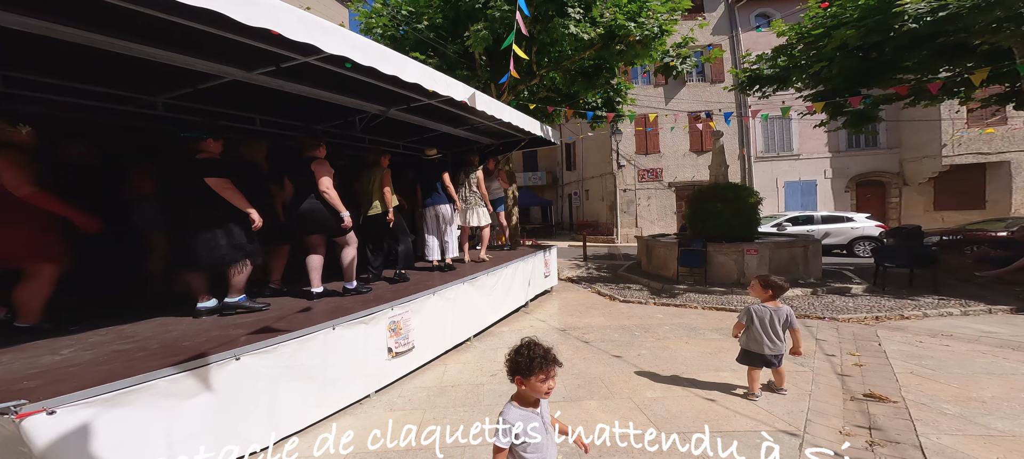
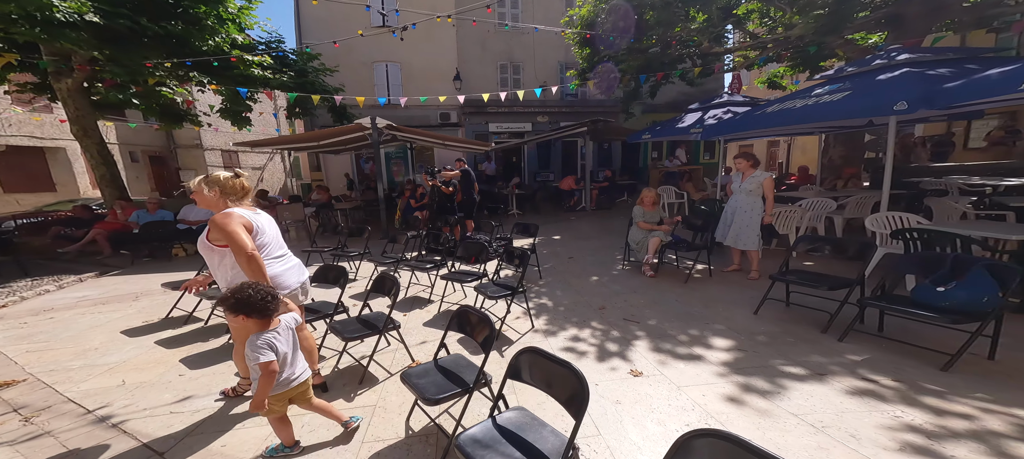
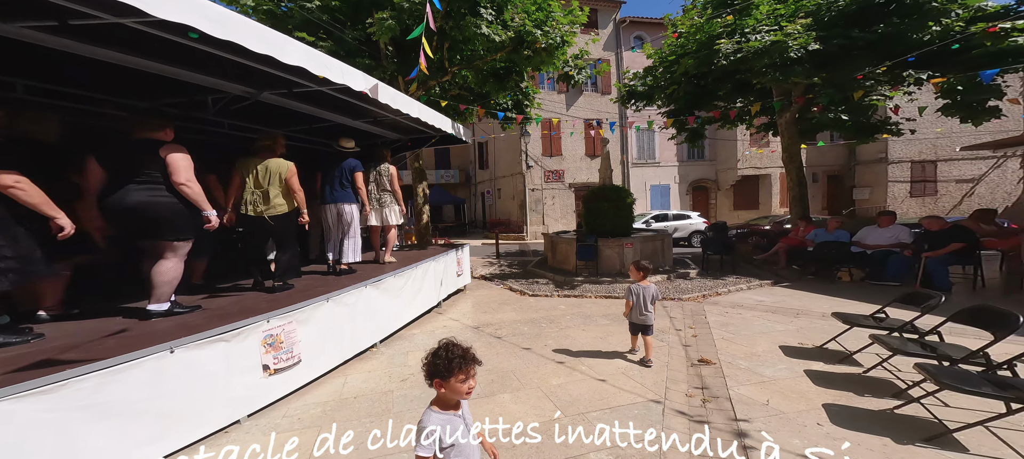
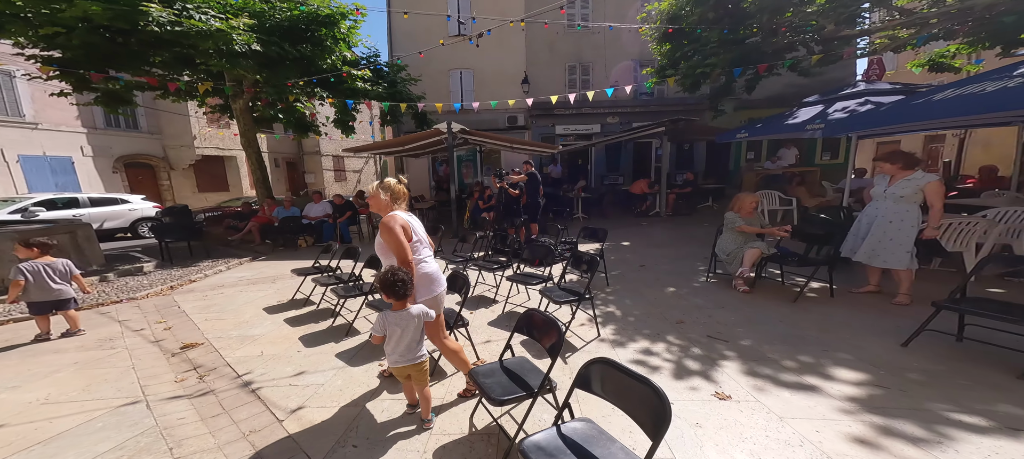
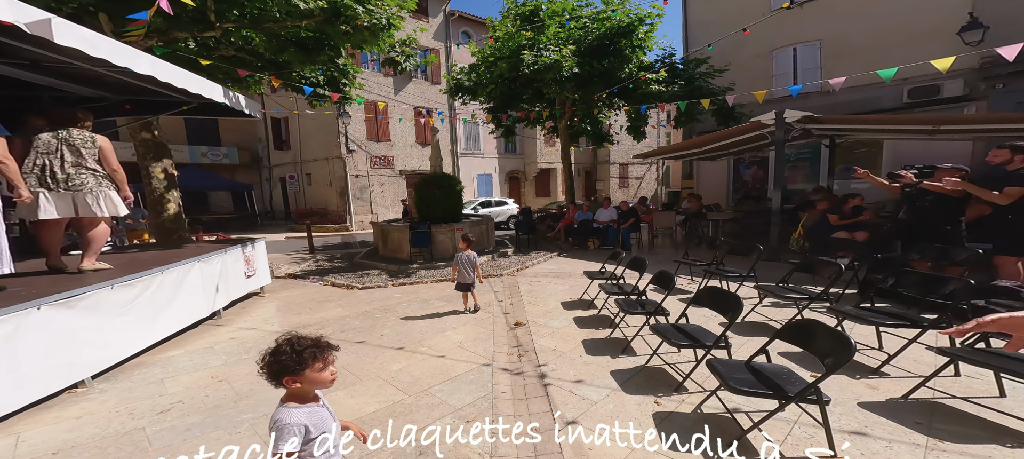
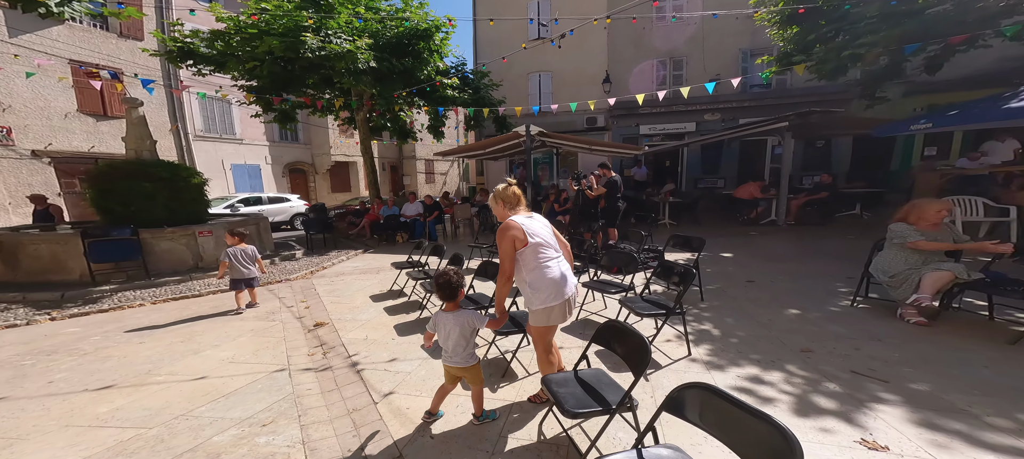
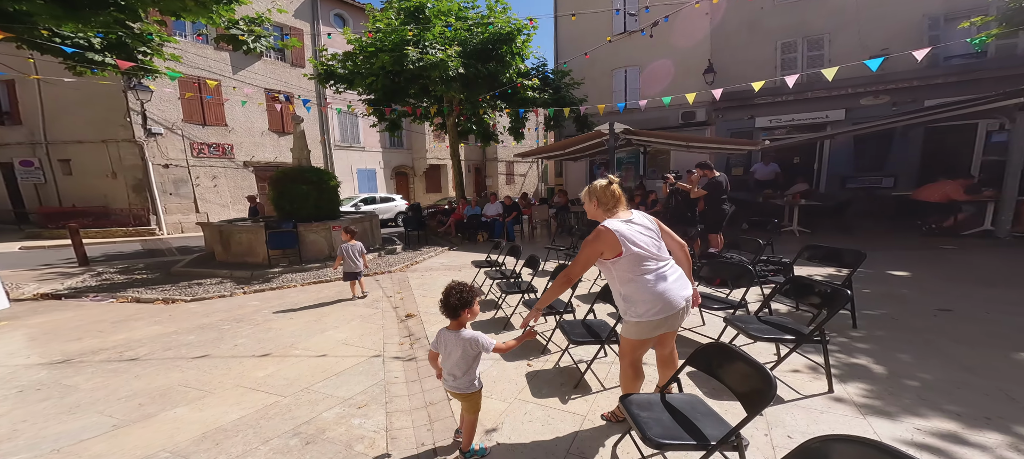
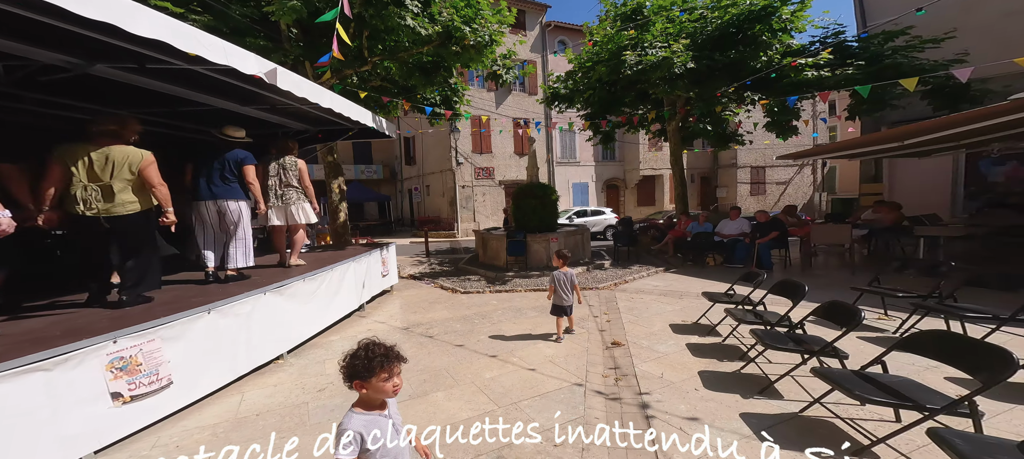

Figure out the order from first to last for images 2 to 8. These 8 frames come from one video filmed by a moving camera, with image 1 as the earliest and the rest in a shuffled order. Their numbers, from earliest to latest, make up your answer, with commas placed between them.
3, 8, 5, 7, 6, 4, 2
